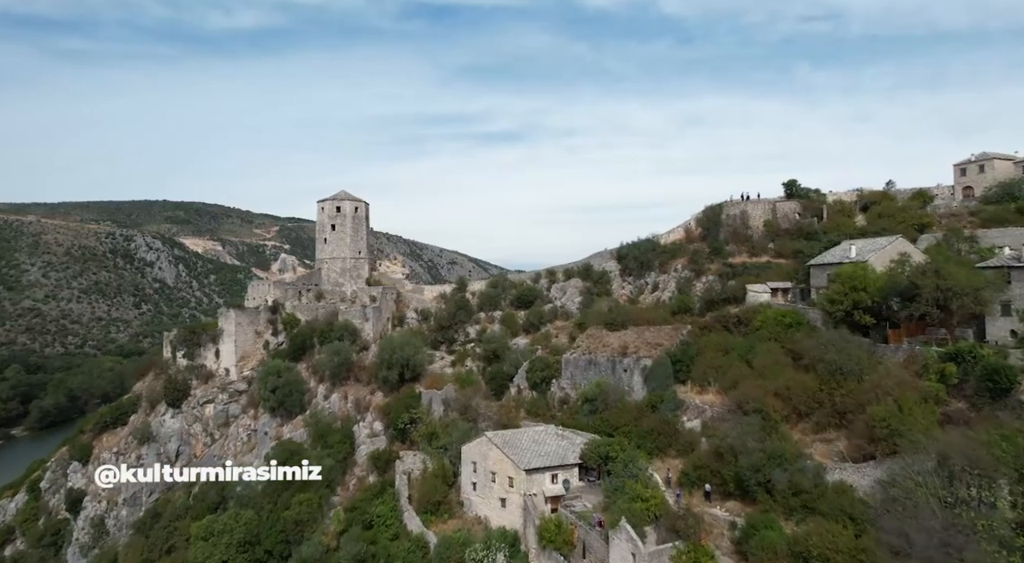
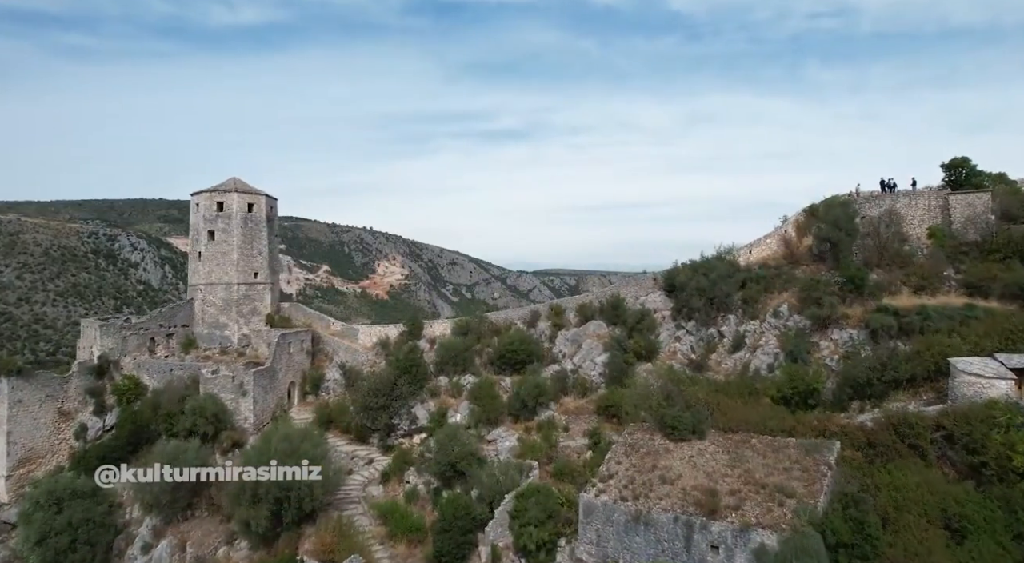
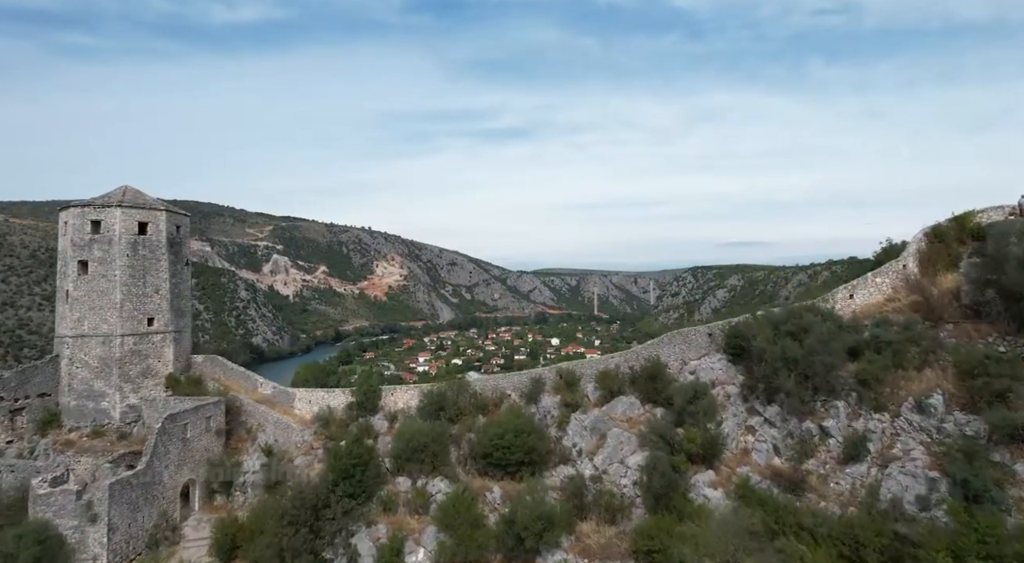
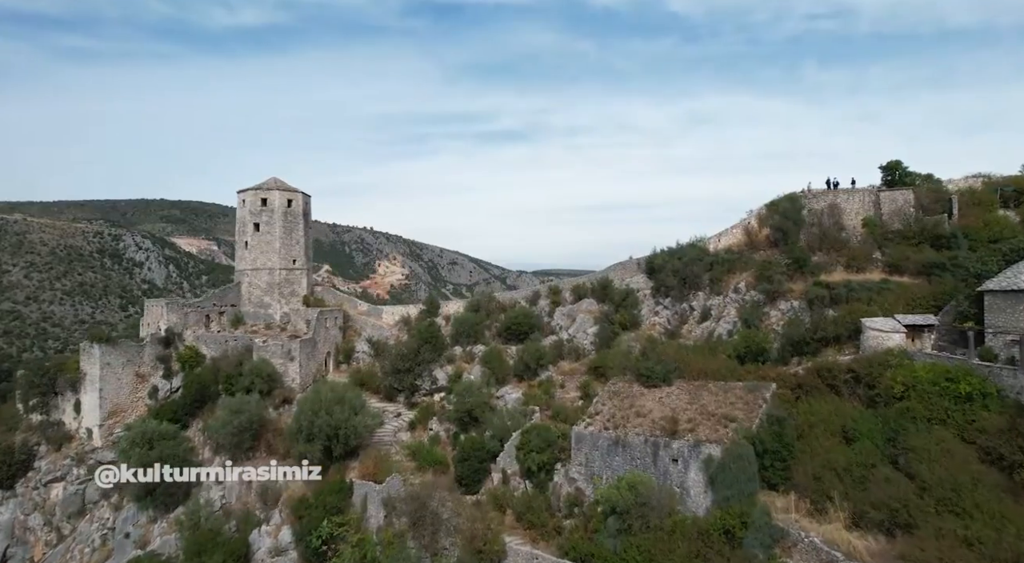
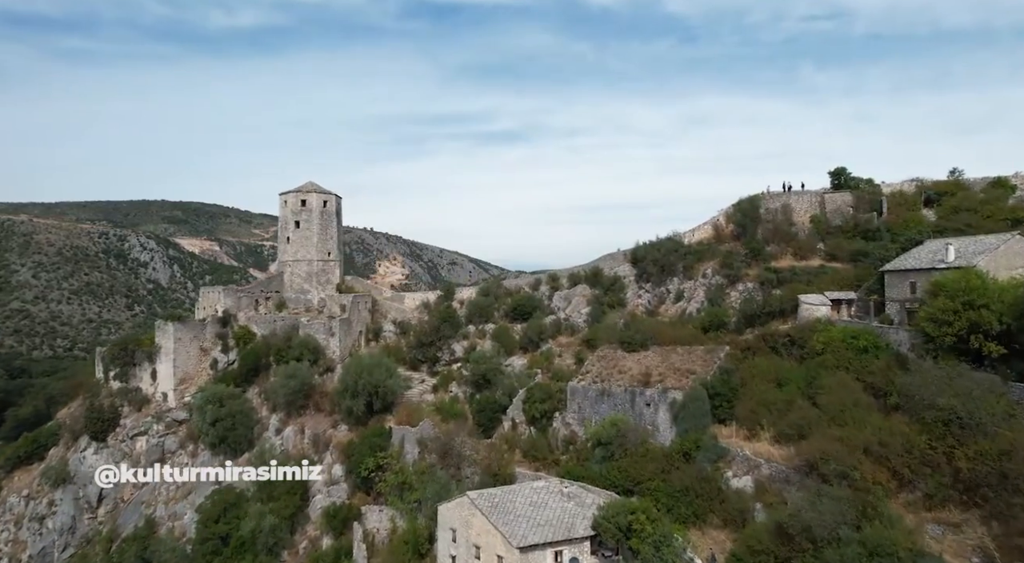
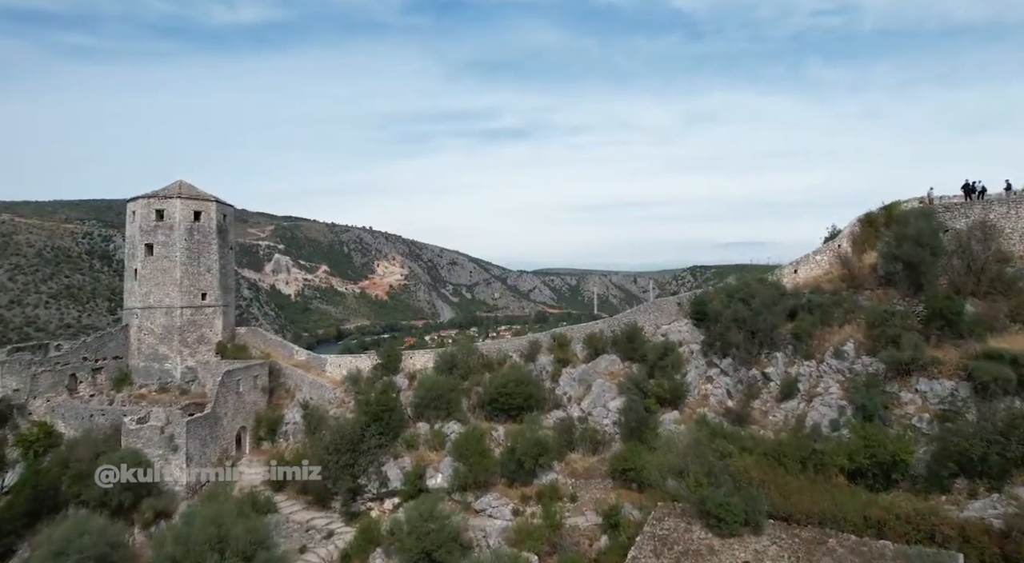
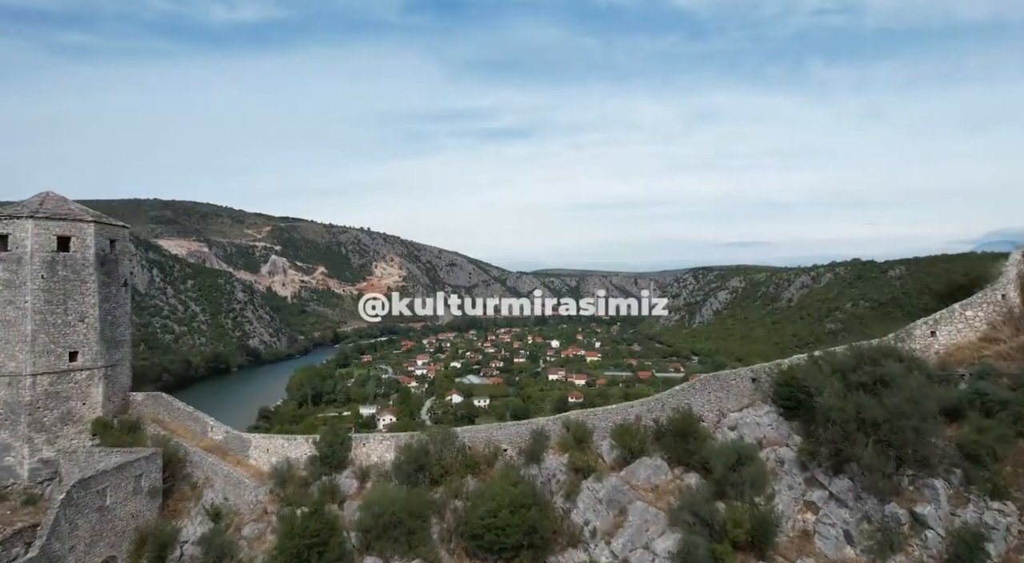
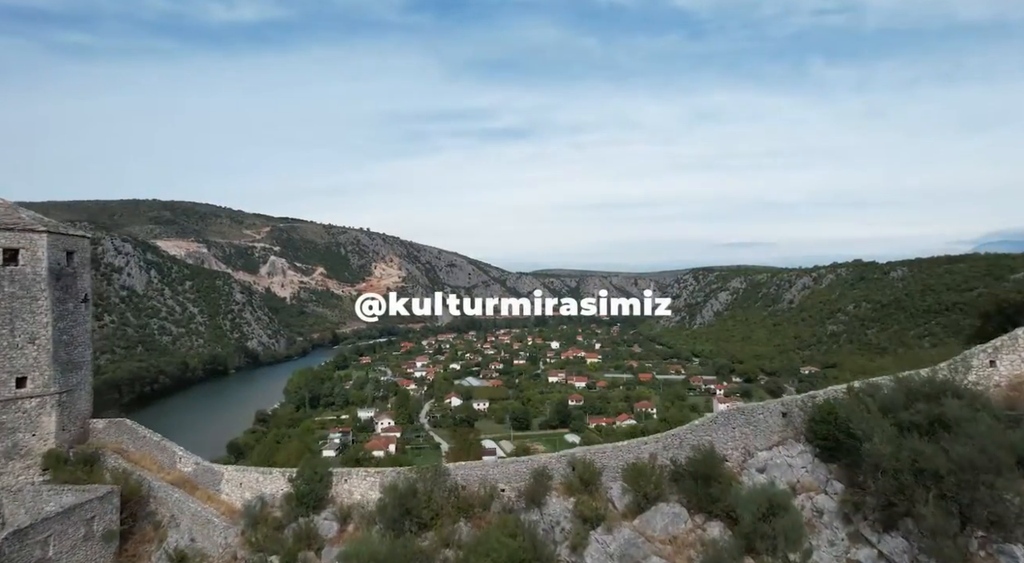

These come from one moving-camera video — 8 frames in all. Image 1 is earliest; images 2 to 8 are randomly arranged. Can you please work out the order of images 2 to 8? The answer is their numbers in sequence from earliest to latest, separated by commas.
5, 4, 2, 6, 3, 7, 8
